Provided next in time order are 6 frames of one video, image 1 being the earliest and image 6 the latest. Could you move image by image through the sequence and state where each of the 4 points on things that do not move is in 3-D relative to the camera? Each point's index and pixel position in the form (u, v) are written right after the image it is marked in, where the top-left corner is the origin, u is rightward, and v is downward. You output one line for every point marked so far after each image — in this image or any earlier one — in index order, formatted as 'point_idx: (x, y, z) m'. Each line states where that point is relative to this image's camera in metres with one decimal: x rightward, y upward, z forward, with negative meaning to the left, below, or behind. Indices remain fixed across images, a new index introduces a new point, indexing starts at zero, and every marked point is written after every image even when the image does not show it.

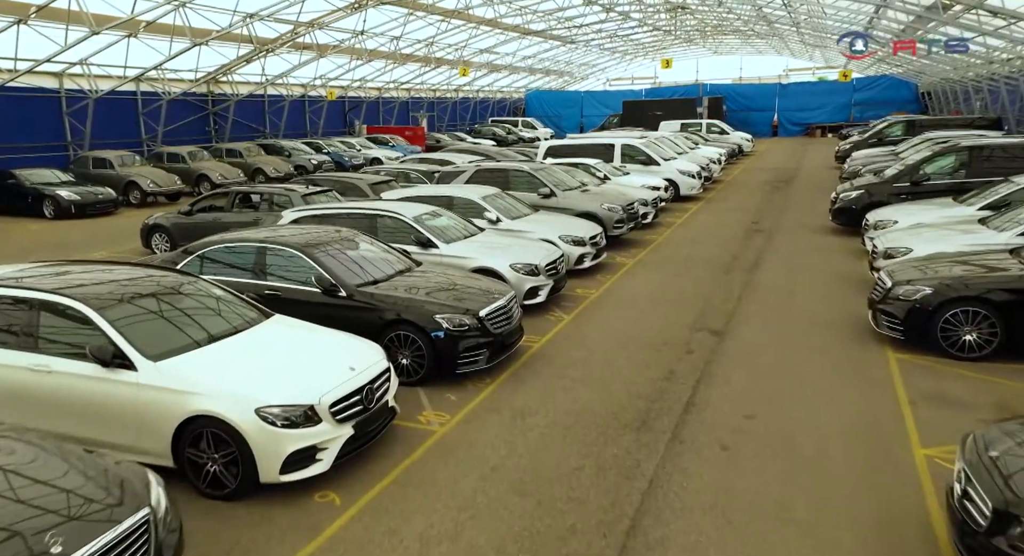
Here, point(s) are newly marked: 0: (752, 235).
0: (+5.0, +0.9, +15.2) m
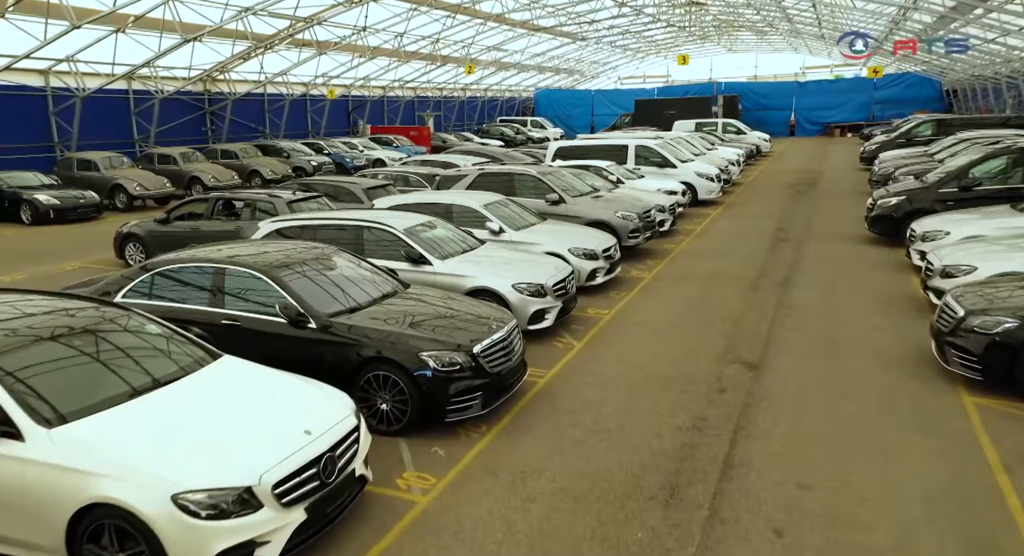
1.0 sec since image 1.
0: (+5.1, +0.6, +14.0) m
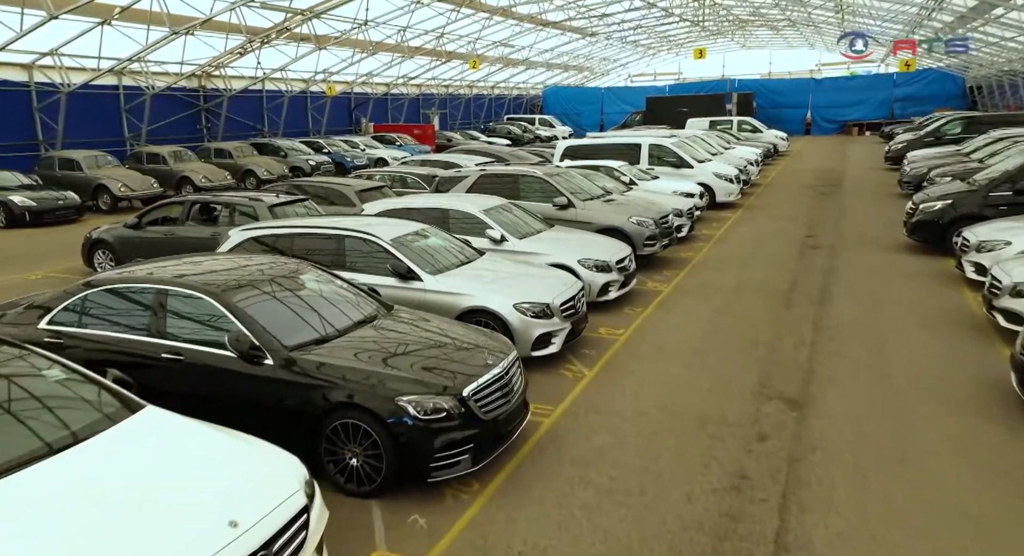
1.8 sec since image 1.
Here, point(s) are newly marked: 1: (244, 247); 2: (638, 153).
0: (+5.1, +0.4, +12.8) m
1: (-3.1, +0.4, +8.6) m
2: (+3.1, +3.1, +18.3) m
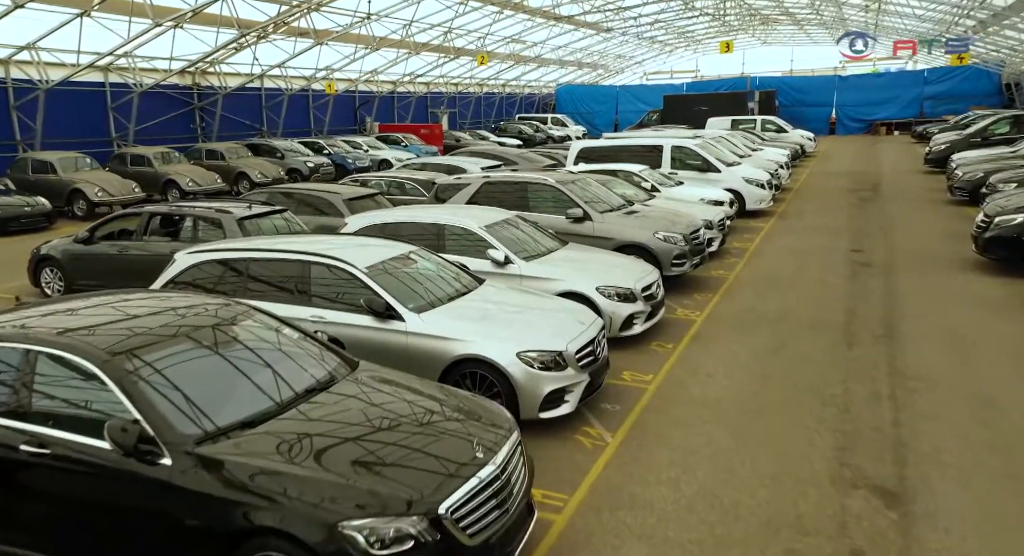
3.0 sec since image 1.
0: (+5.3, +0.1, +11.1) m
1: (-3.1, +0.1, +7.1) m
2: (+3.4, +2.8, +16.7) m
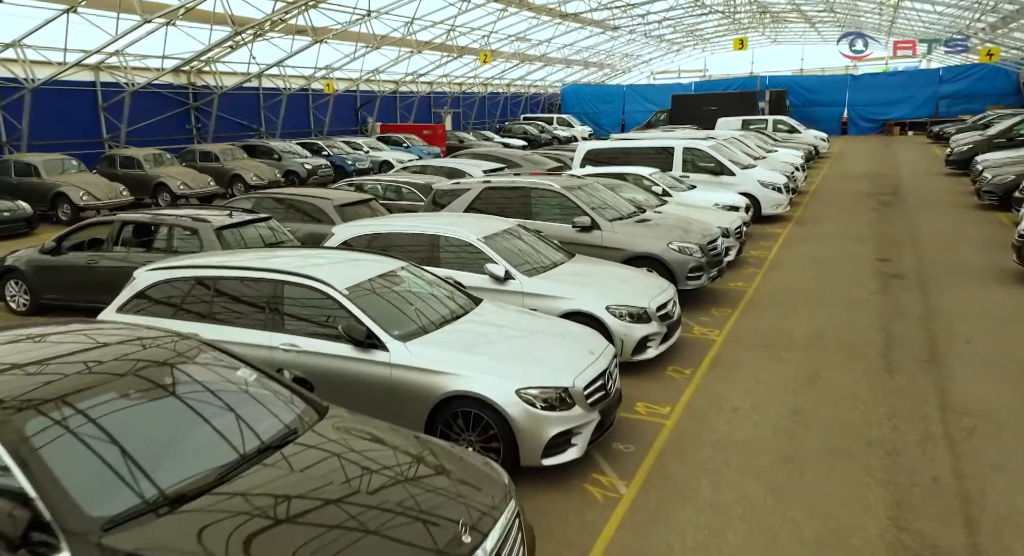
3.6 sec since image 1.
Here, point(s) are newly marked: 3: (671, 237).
0: (+5.3, -0.1, +10.3) m
1: (-3.1, -0.1, +6.3) m
2: (+3.4, +2.6, +15.9) m
3: (+2.1, +0.5, +9.6) m
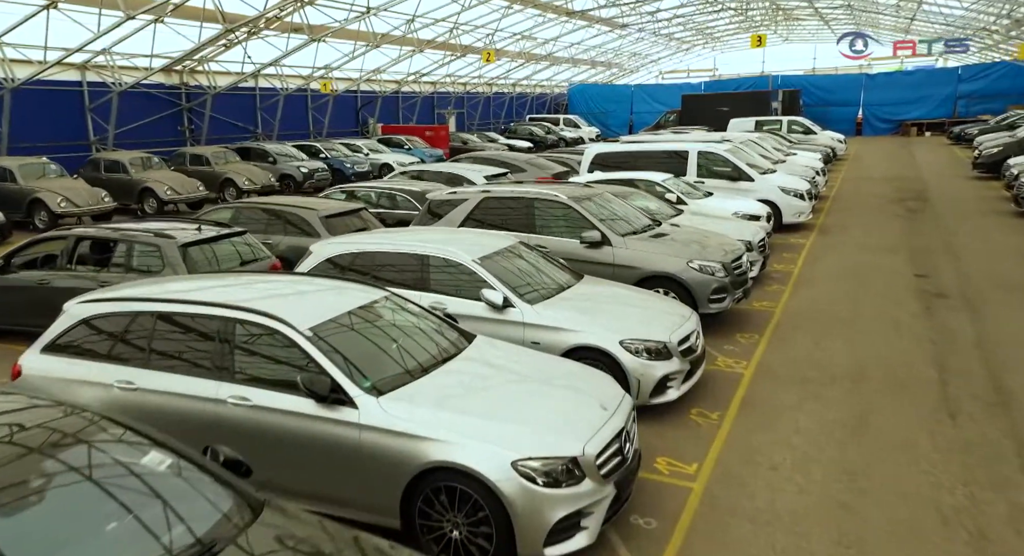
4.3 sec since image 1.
0: (+5.3, -0.3, +9.2) m
1: (-3.1, -0.4, +5.3) m
2: (+3.5, +2.3, +14.8) m
3: (+2.1, +0.3, +8.6) m
